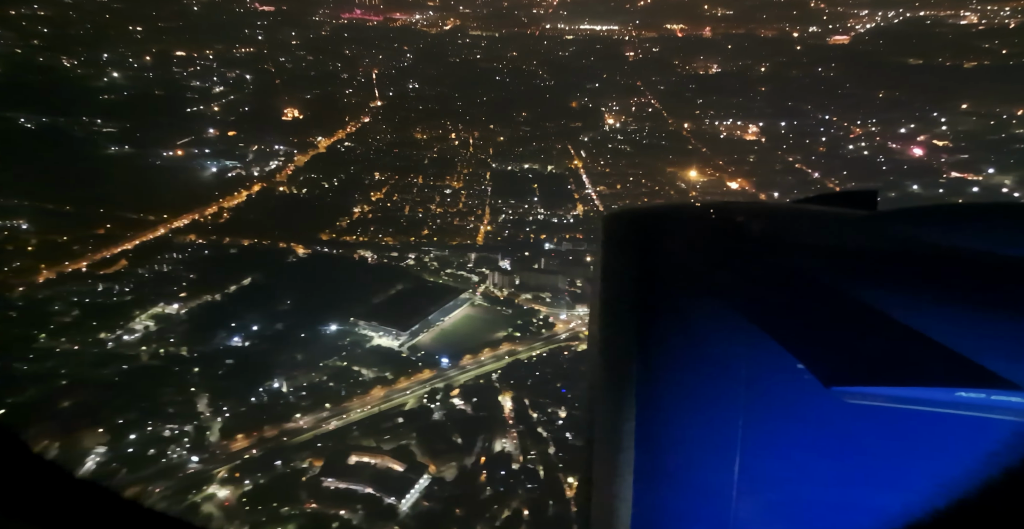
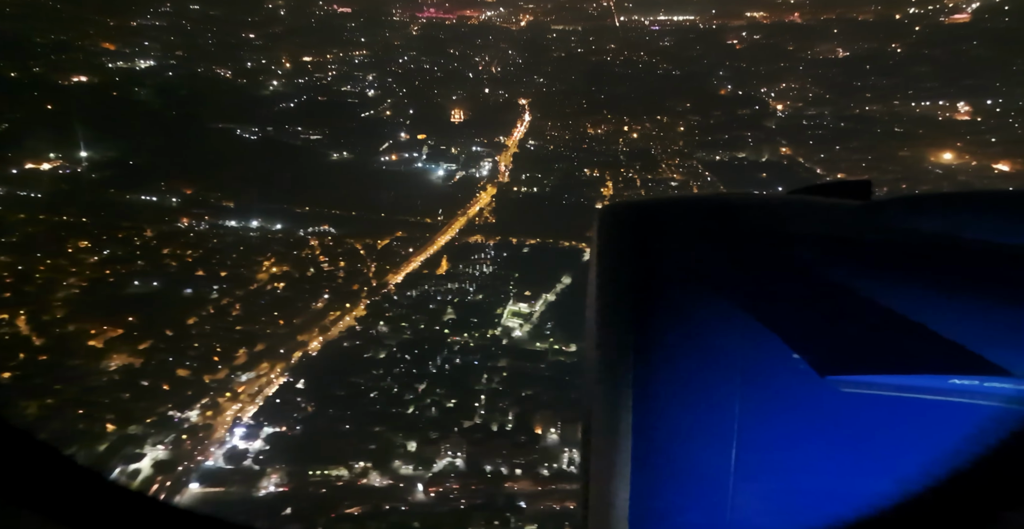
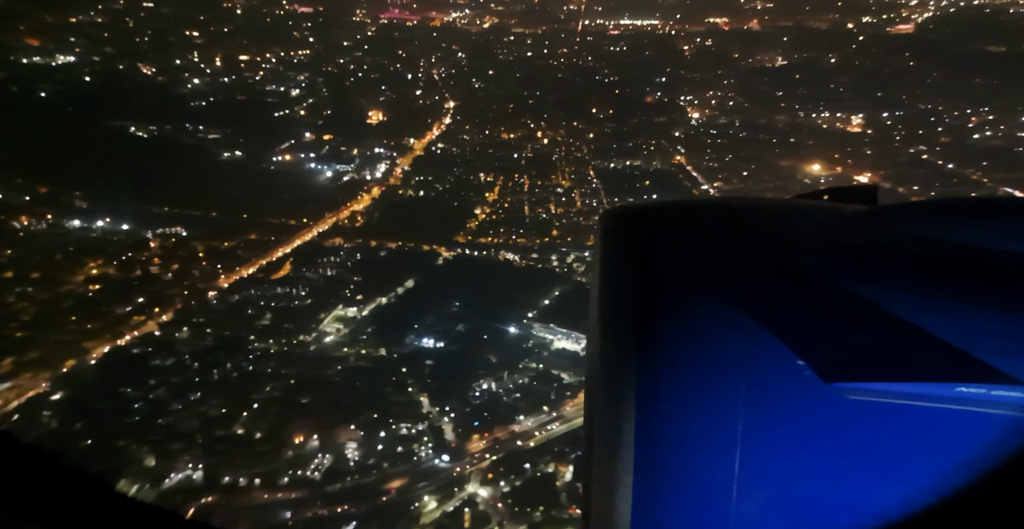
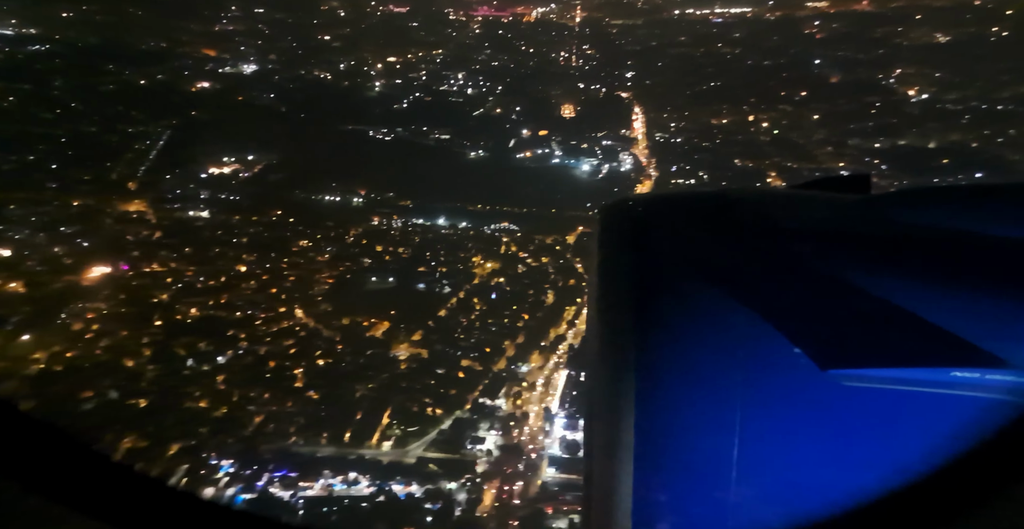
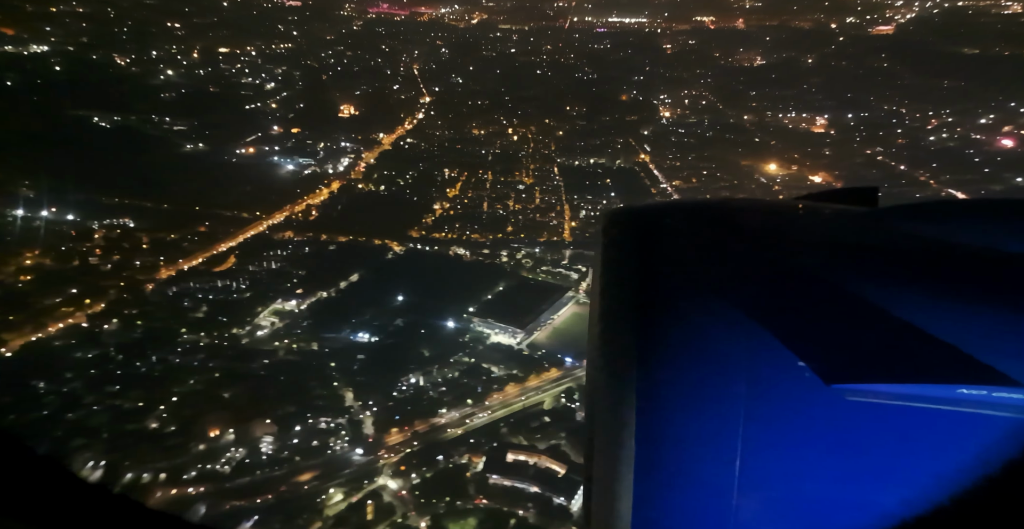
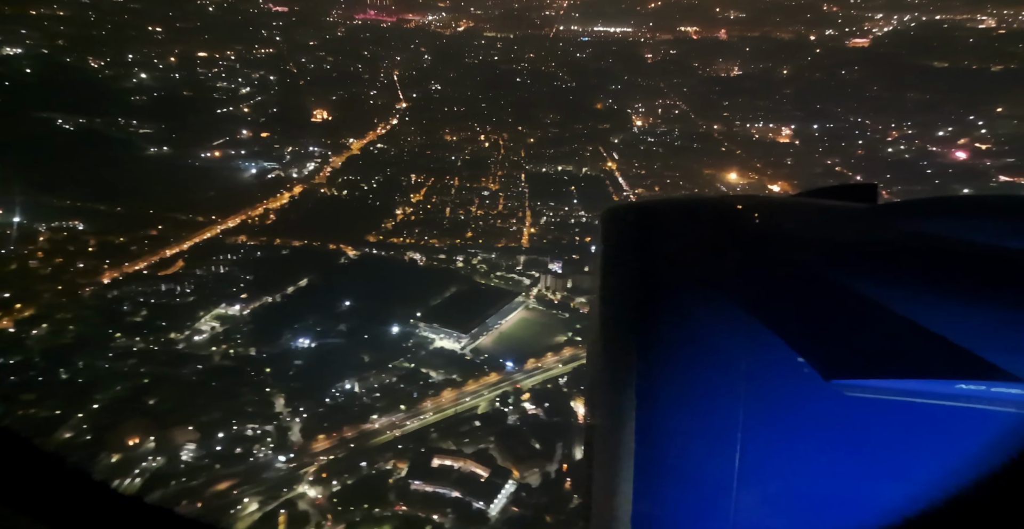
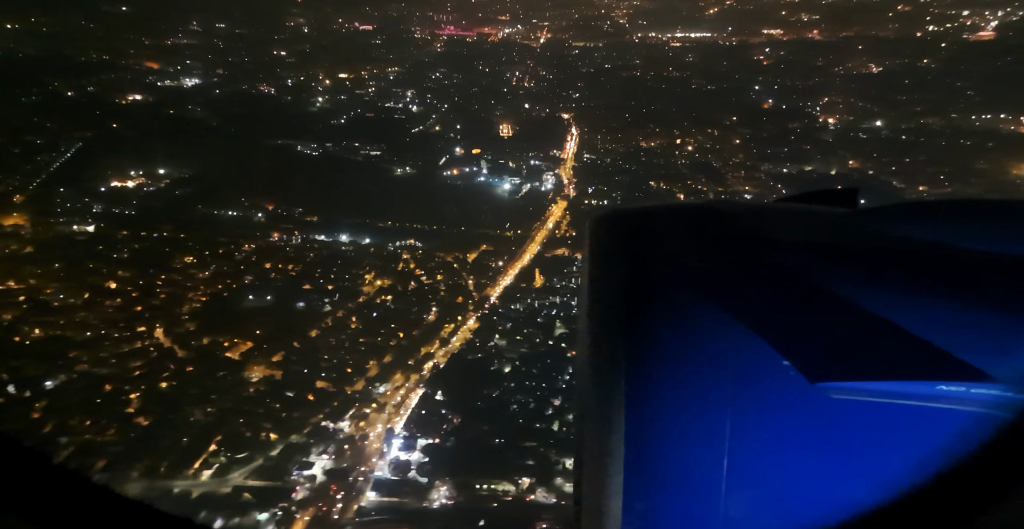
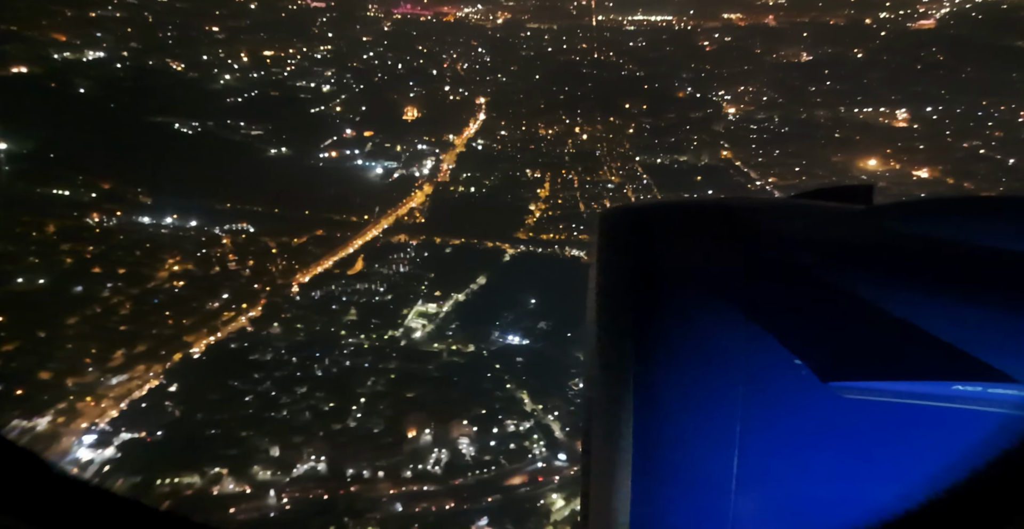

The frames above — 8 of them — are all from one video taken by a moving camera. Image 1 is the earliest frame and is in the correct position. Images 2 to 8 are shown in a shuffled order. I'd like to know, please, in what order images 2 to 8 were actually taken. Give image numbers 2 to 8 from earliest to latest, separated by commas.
6, 5, 3, 8, 2, 7, 4
